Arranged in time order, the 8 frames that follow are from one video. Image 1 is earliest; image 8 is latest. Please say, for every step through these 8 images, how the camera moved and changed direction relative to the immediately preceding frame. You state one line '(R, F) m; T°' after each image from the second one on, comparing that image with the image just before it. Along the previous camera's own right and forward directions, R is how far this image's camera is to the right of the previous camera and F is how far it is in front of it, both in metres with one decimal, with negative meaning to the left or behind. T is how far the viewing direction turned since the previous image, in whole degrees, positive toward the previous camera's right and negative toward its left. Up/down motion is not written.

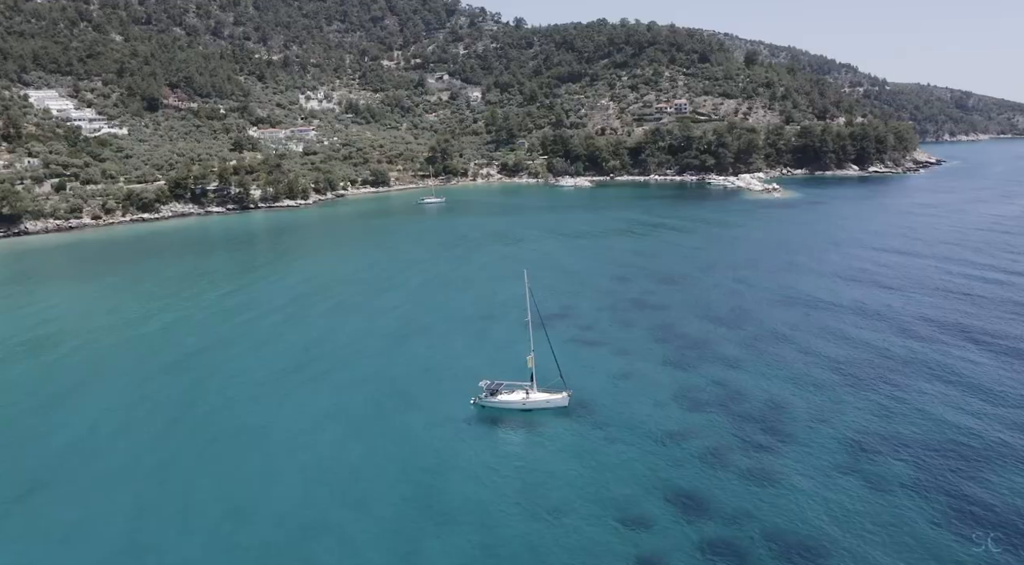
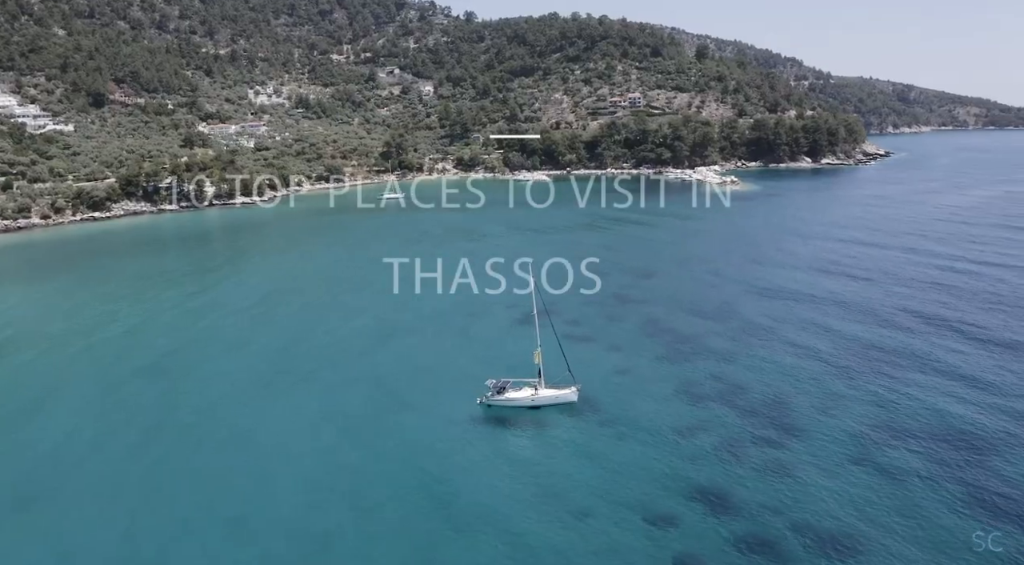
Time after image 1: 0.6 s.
(+1.7, +0.1) m; -7°
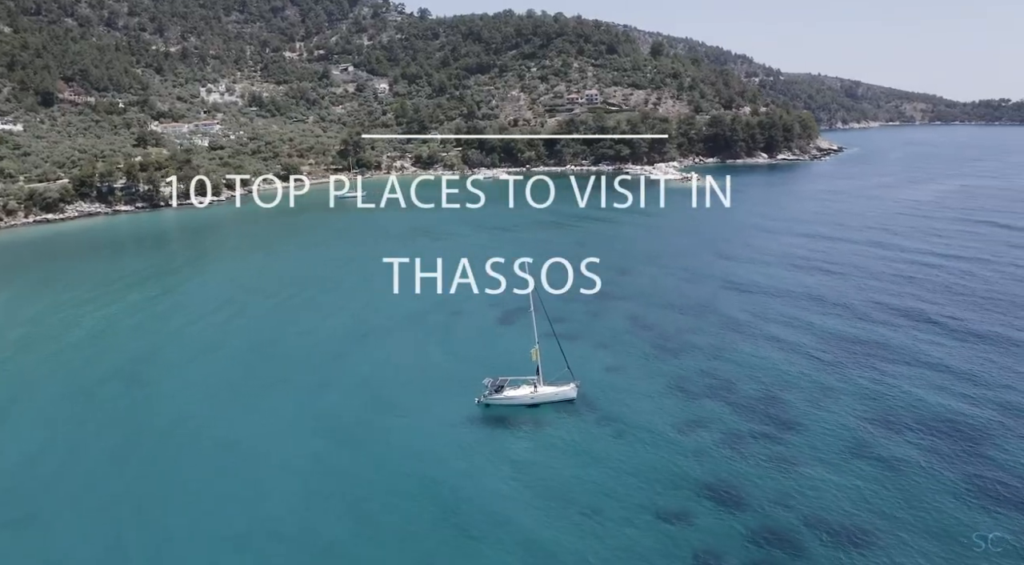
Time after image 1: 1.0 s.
(-0.5, 0.0) m; +2°
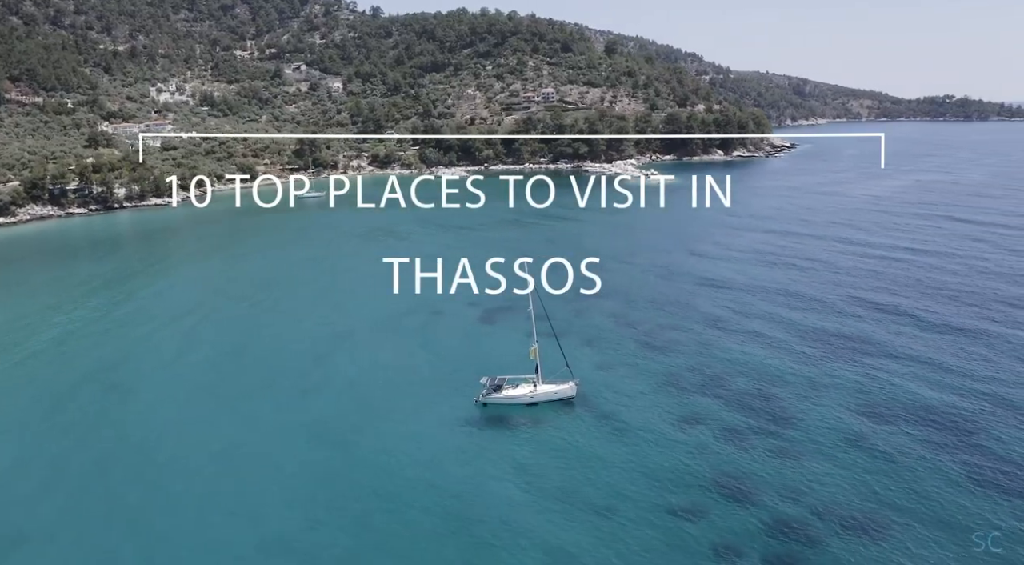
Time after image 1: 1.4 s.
(-0.5, 0.0) m; +2°
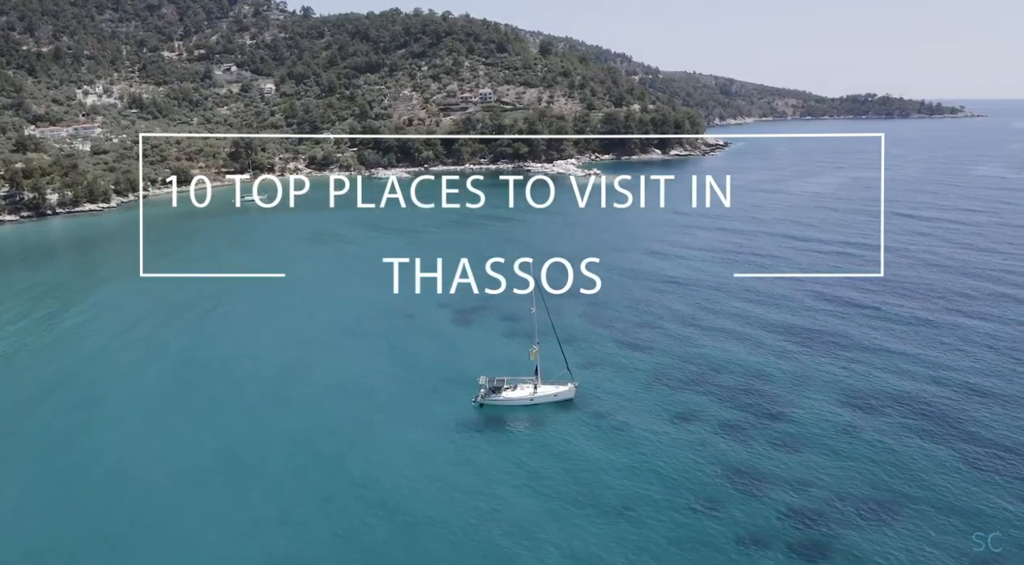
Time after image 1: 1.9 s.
(-0.7, 0.0) m; +3°
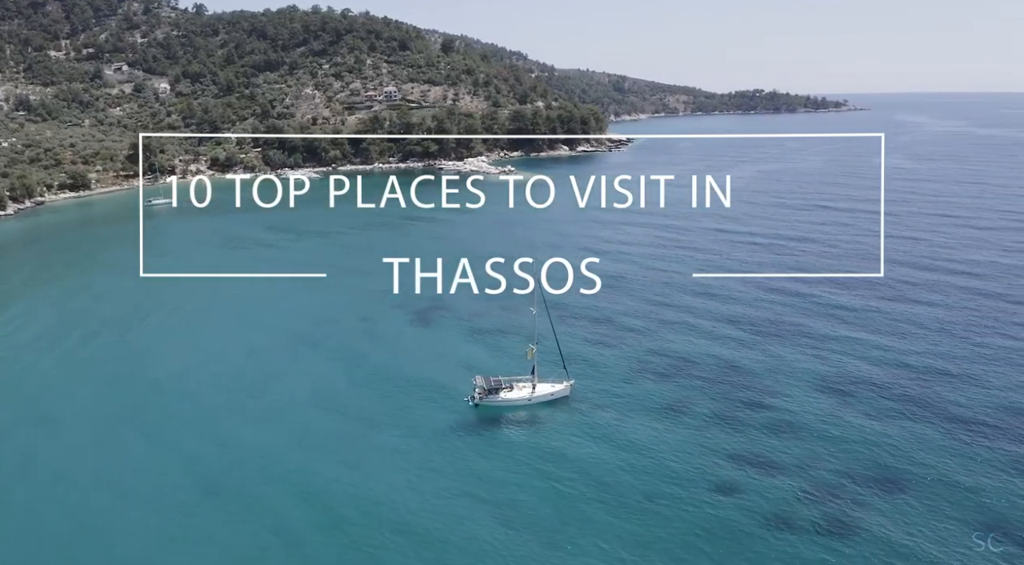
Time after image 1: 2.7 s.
(-1.1, 0.0) m; +5°
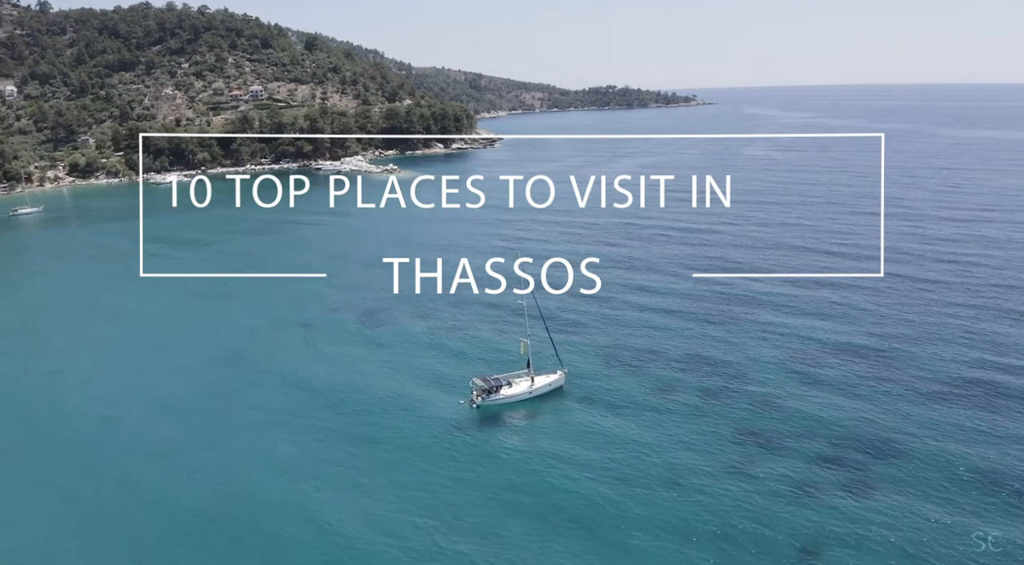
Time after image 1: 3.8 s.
(+0.3, 0.0) m; -1°
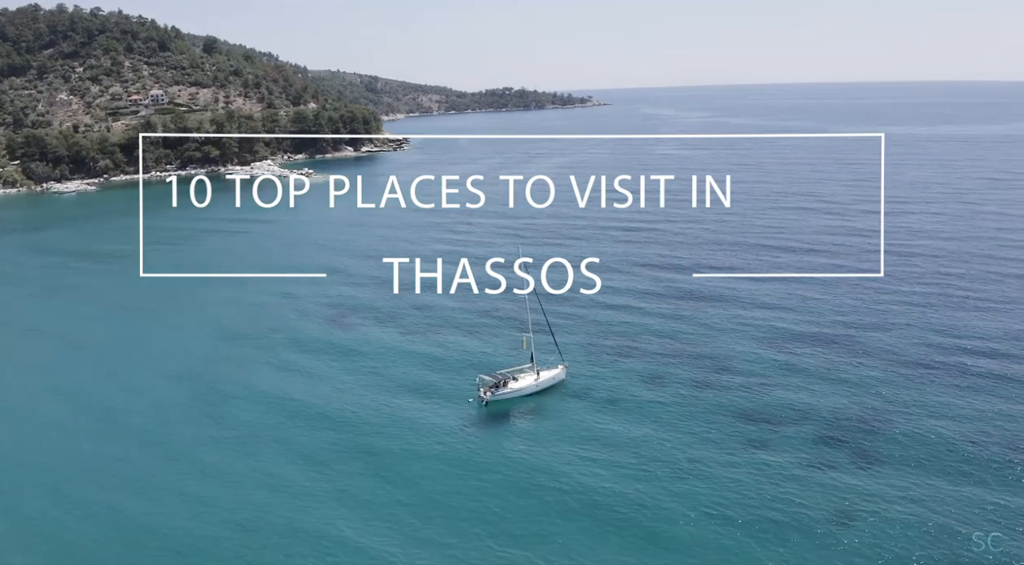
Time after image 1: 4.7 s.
(-1.3, +0.1) m; +5°
